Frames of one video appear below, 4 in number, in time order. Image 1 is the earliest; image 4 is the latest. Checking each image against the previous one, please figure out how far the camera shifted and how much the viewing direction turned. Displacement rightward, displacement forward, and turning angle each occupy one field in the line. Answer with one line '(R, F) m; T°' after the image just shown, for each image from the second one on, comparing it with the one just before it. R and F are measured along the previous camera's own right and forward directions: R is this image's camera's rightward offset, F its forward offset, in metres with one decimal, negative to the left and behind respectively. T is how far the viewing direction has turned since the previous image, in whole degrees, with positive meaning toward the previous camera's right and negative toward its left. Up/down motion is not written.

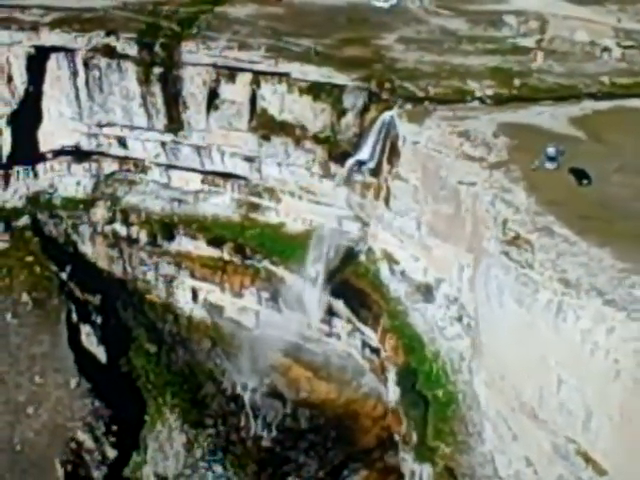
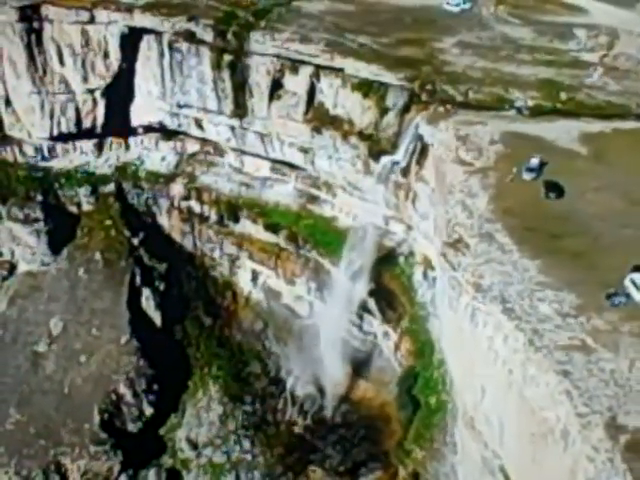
(-2.2, -4.7) m; -3°
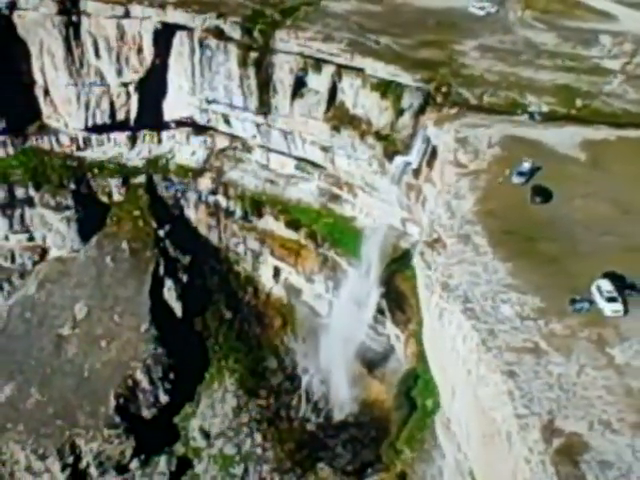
(-1.1, -1.5) m; -1°
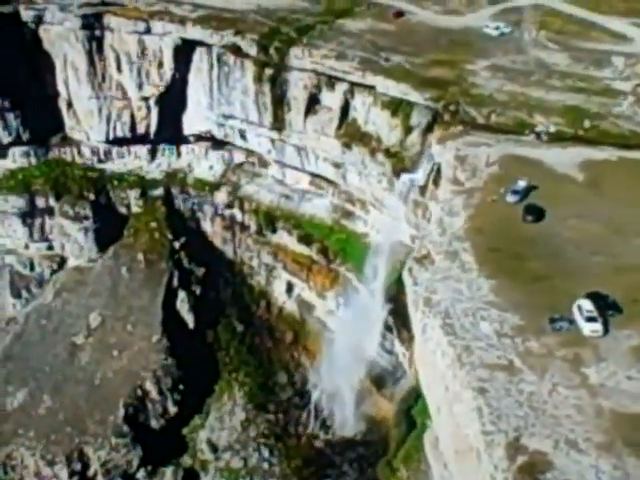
(-0.7, -0.8) m; -1°
